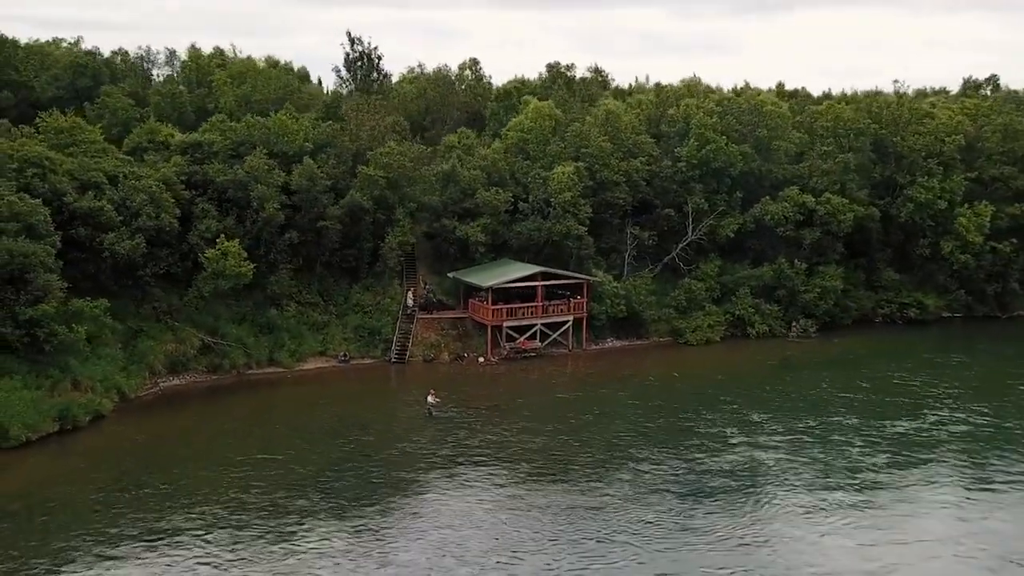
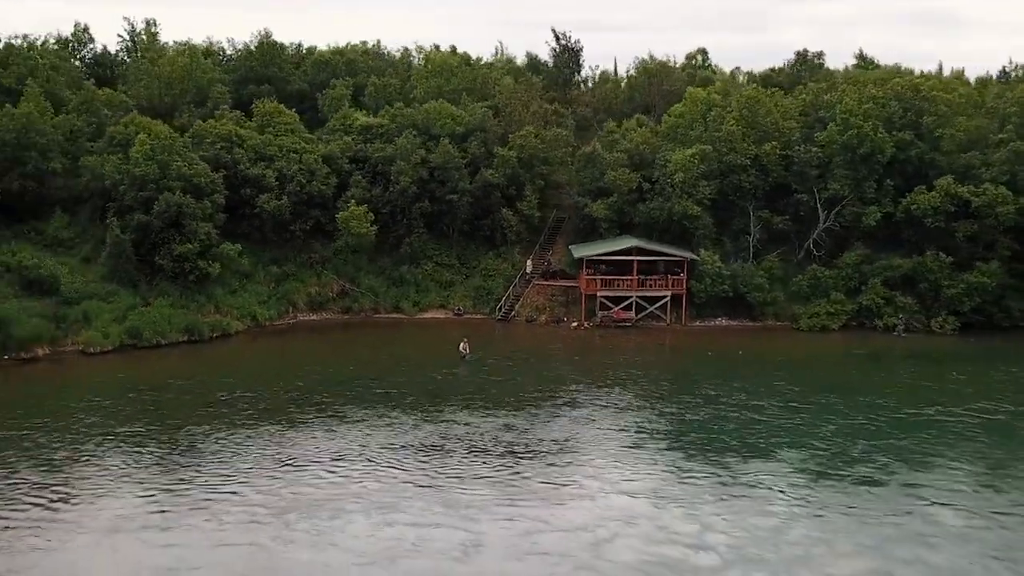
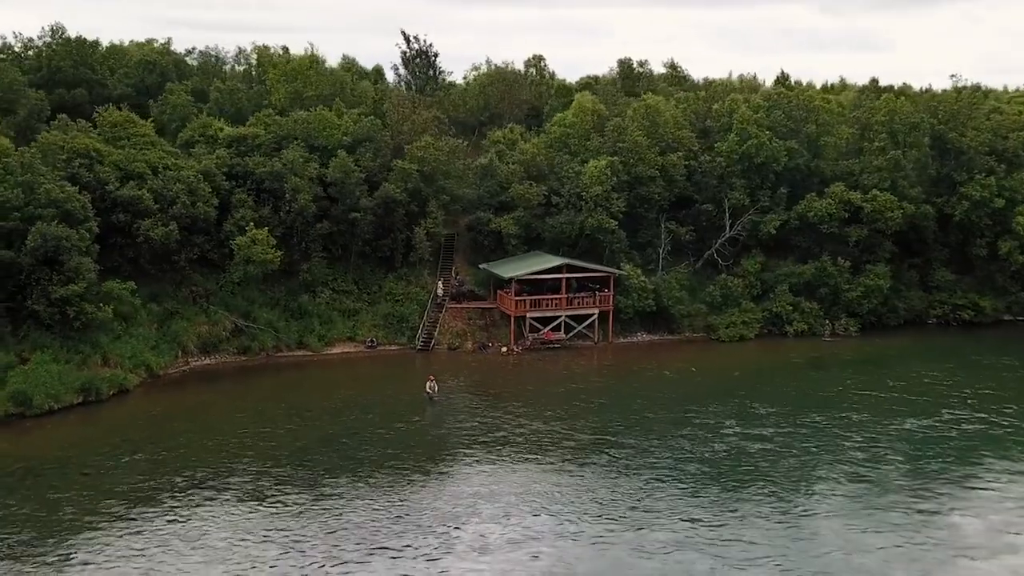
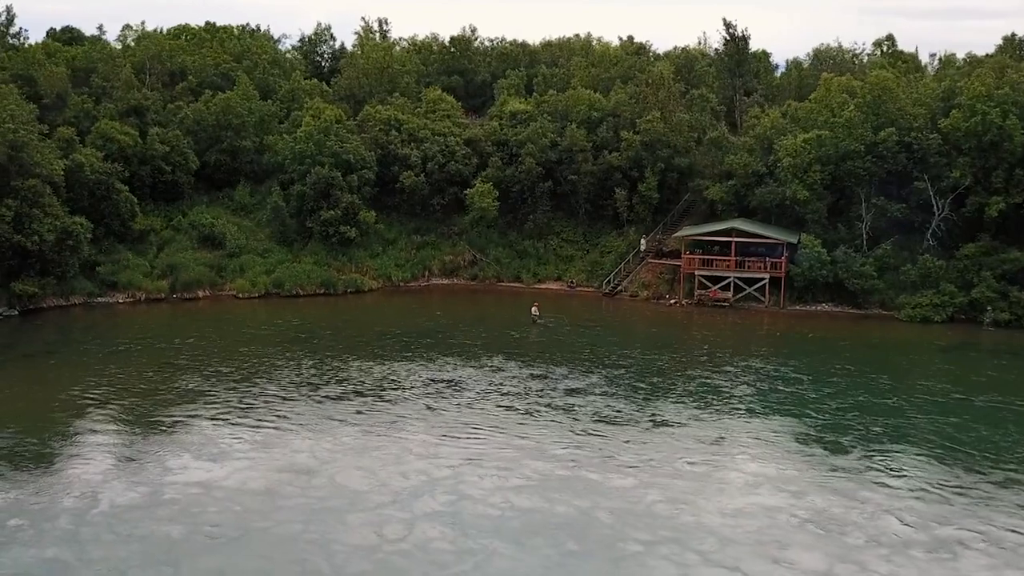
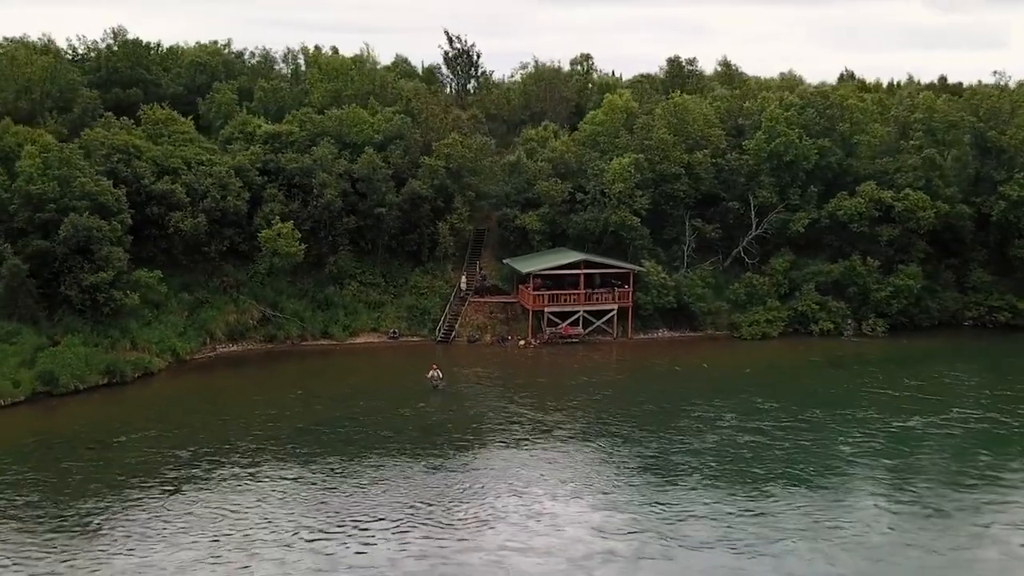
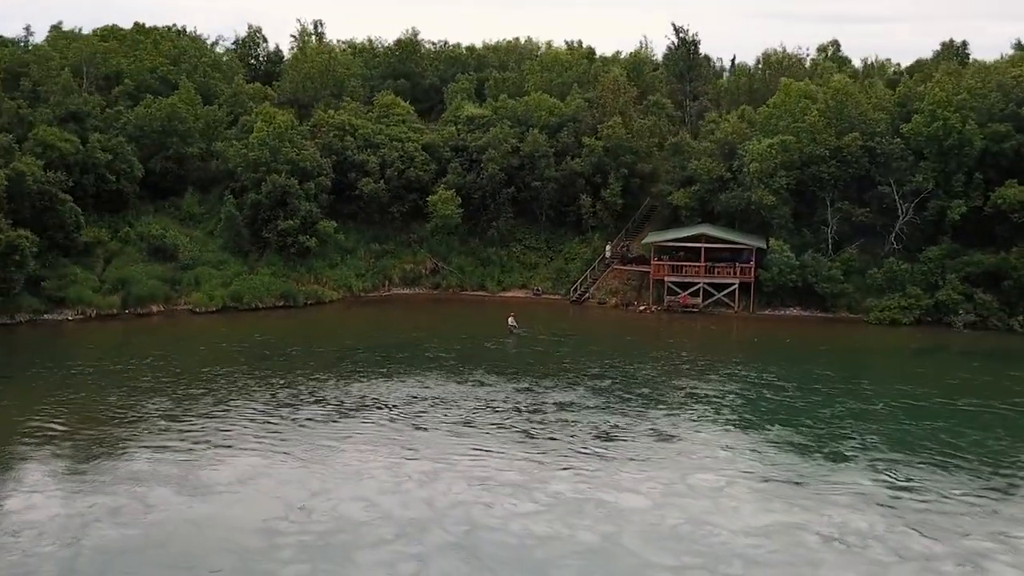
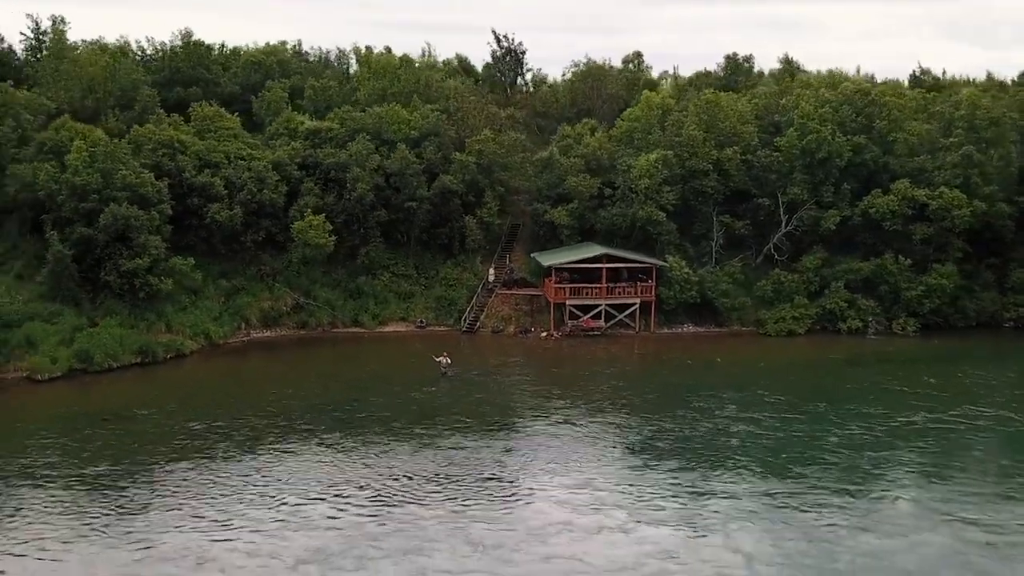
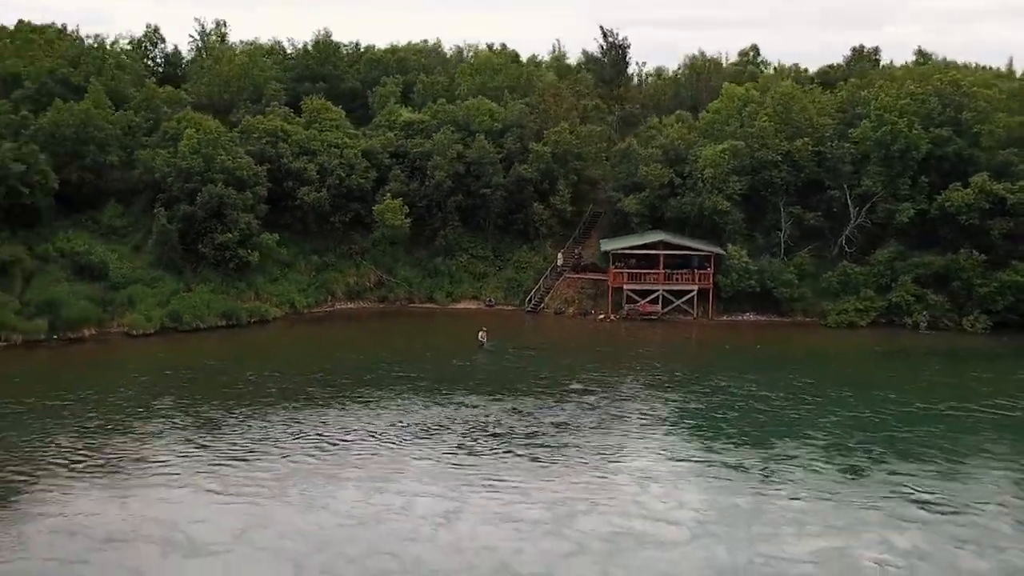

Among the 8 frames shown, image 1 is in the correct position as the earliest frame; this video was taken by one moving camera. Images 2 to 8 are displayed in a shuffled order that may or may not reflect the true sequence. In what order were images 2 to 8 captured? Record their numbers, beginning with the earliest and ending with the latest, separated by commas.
3, 5, 7, 2, 8, 6, 4
